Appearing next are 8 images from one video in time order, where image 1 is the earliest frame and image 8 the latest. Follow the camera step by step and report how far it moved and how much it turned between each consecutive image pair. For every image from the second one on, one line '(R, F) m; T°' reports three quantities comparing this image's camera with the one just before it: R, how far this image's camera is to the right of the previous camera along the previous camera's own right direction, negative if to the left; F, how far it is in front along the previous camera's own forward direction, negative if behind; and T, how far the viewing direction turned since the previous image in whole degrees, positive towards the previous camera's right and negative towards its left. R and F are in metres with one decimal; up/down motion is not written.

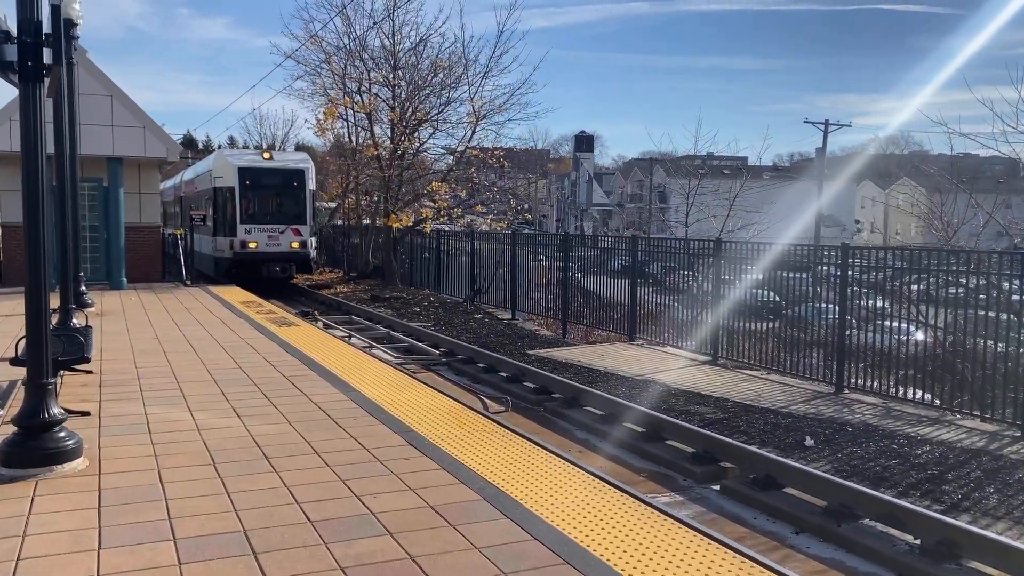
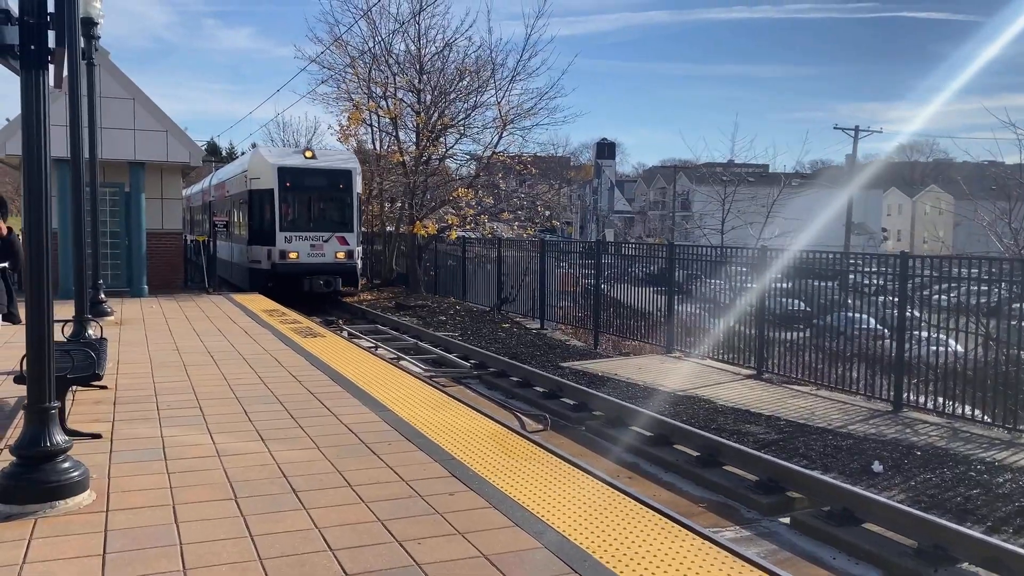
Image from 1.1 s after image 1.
(-0.2, +0.5) m; -1°
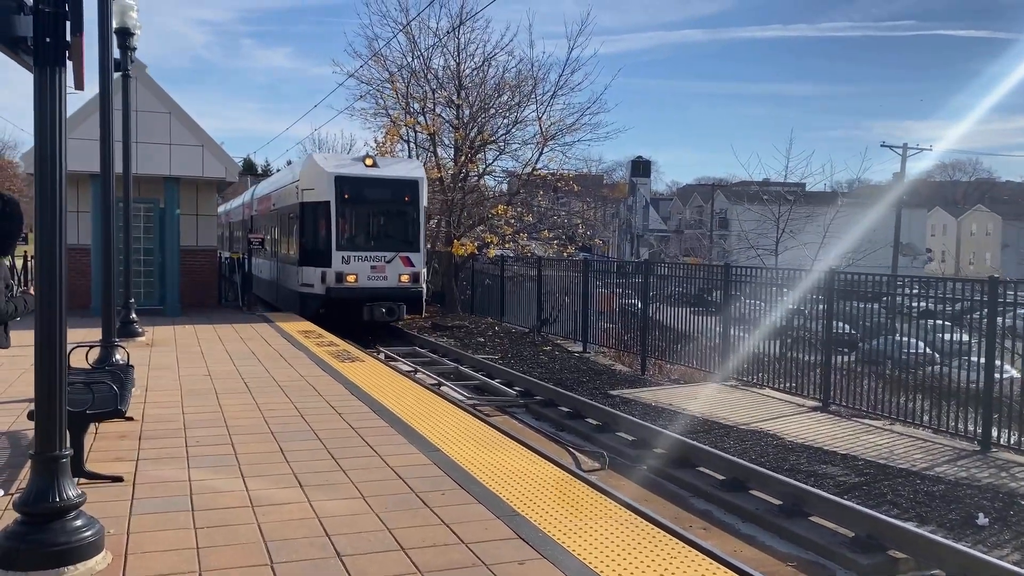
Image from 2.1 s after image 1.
(-0.2, +0.6) m; -2°
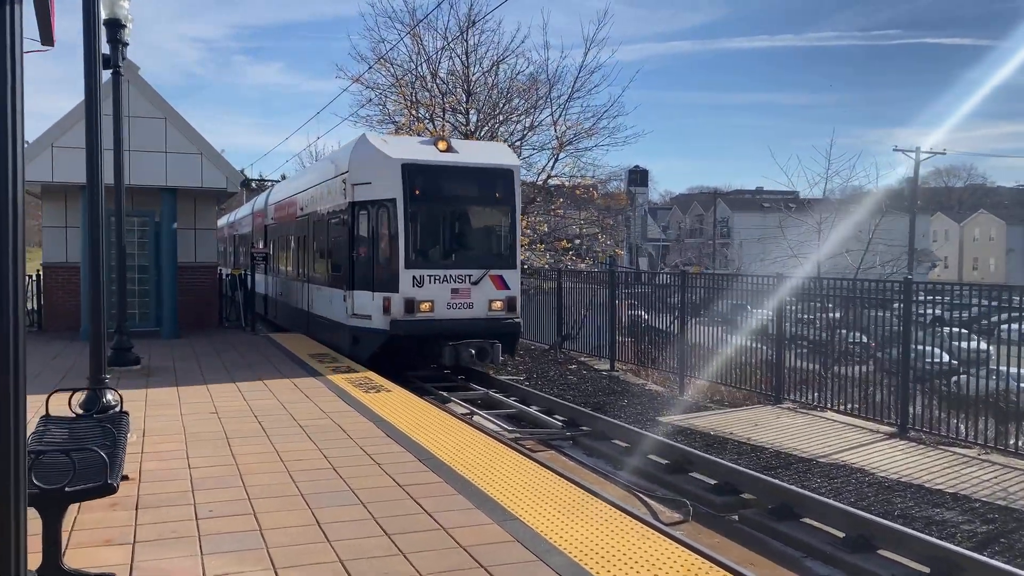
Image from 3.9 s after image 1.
(-0.5, +1.2) m; 0°
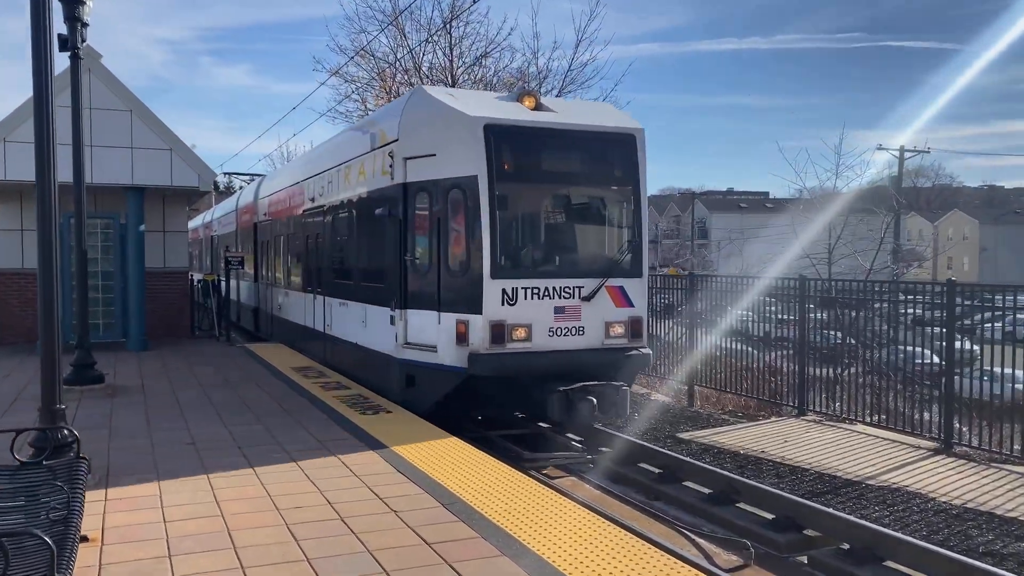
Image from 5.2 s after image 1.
(-0.4, +0.9) m; +2°
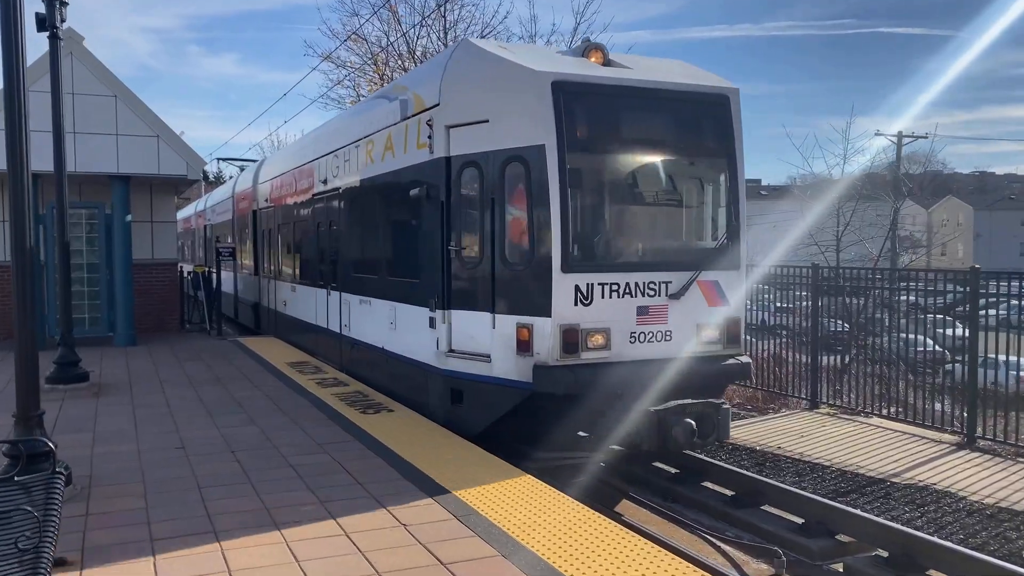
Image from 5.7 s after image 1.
(-0.1, +0.4) m; +1°
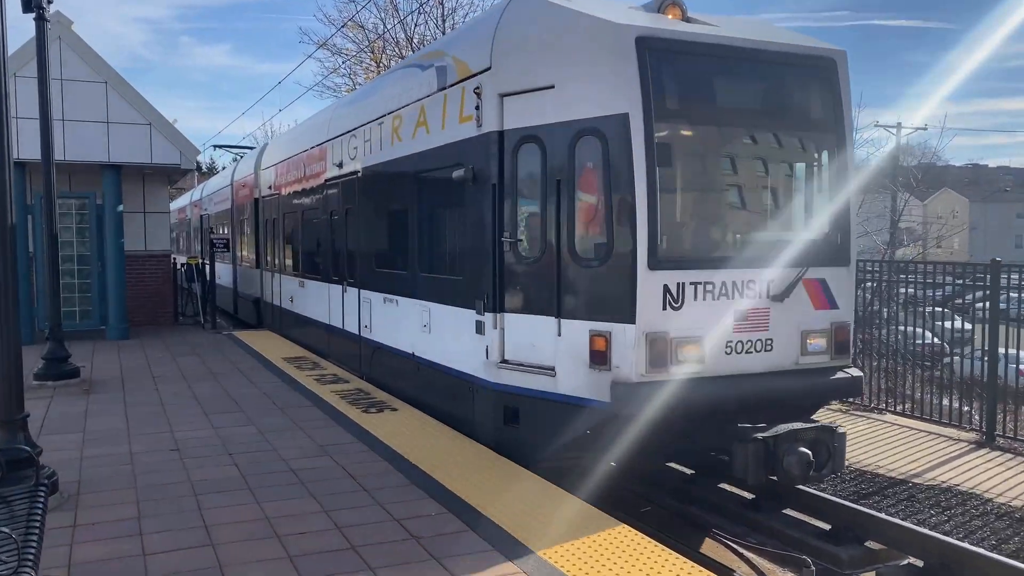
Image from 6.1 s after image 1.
(-0.1, +0.3) m; 0°
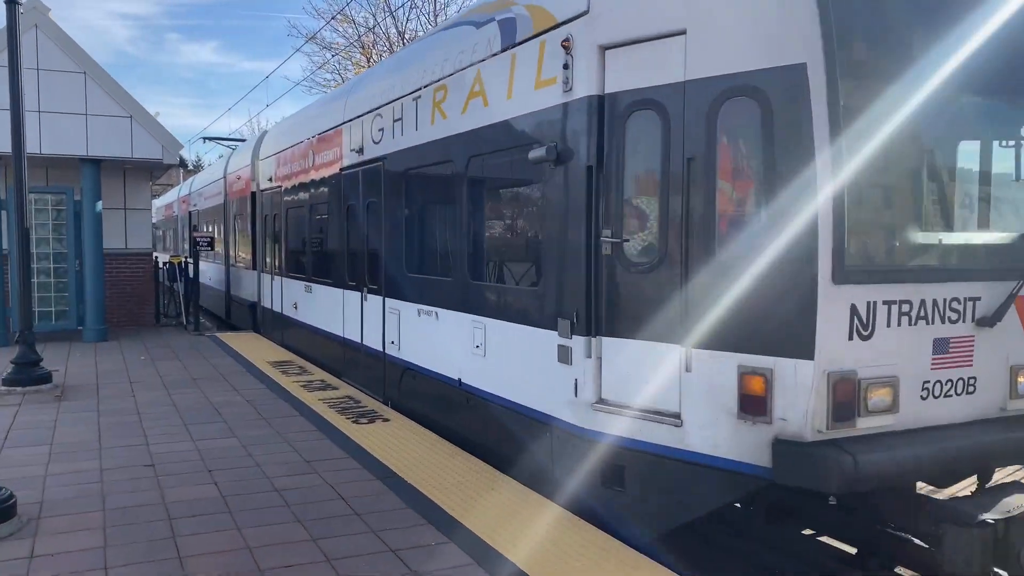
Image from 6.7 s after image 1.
(-0.1, +0.4) m; +1°
